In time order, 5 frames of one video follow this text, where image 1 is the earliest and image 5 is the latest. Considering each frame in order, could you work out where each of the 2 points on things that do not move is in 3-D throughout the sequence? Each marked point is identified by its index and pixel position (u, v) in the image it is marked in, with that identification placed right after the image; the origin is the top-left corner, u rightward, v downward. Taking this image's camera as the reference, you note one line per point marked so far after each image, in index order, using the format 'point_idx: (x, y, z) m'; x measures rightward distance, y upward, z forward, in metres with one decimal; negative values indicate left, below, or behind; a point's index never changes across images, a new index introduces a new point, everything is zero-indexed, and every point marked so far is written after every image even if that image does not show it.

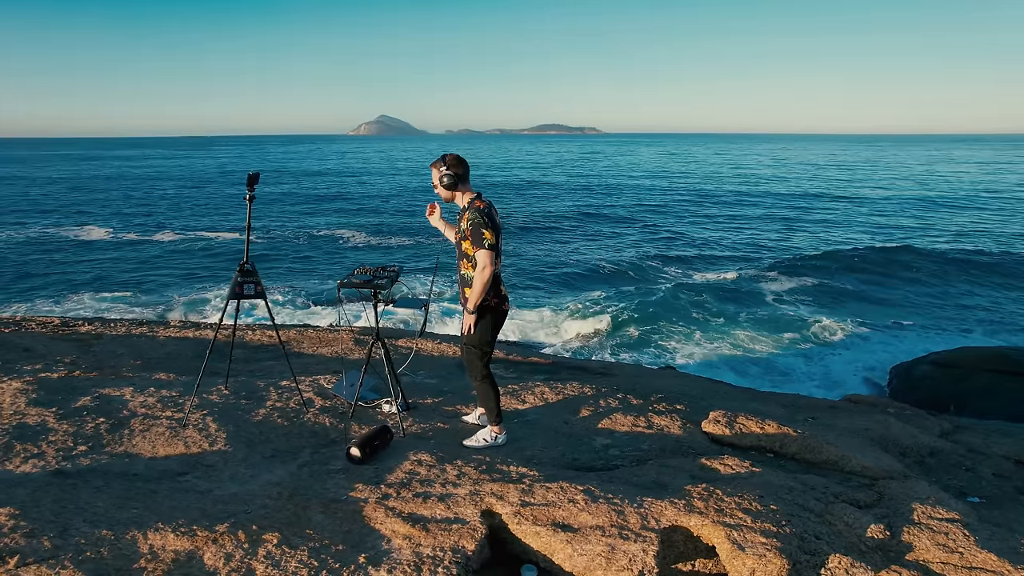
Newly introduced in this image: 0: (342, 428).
0: (-1.4, -1.2, +5.2) m
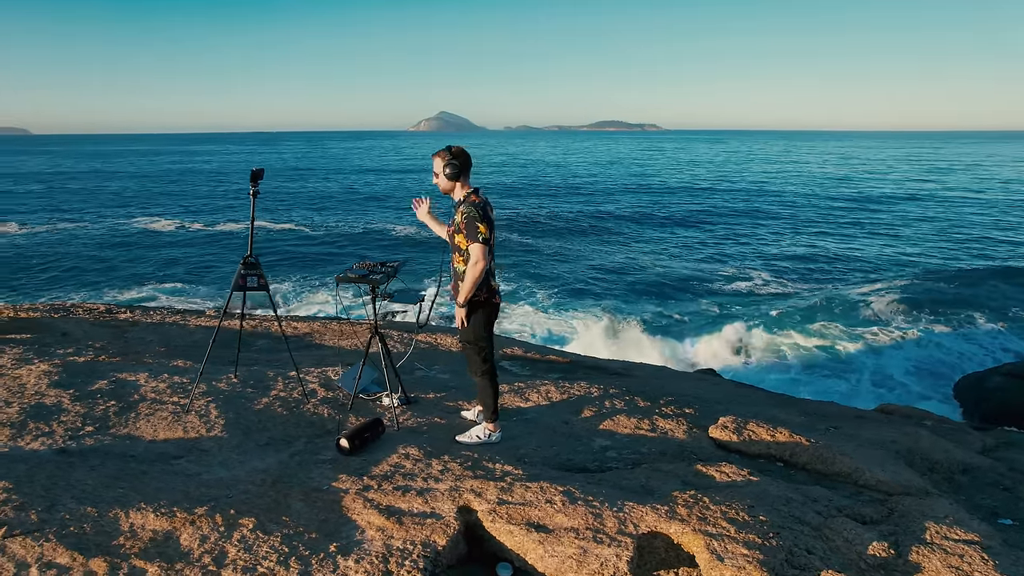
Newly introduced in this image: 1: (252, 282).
0: (-1.5, -1.1, +5.3) m
1: (-2.2, +0.1, +5.2) m
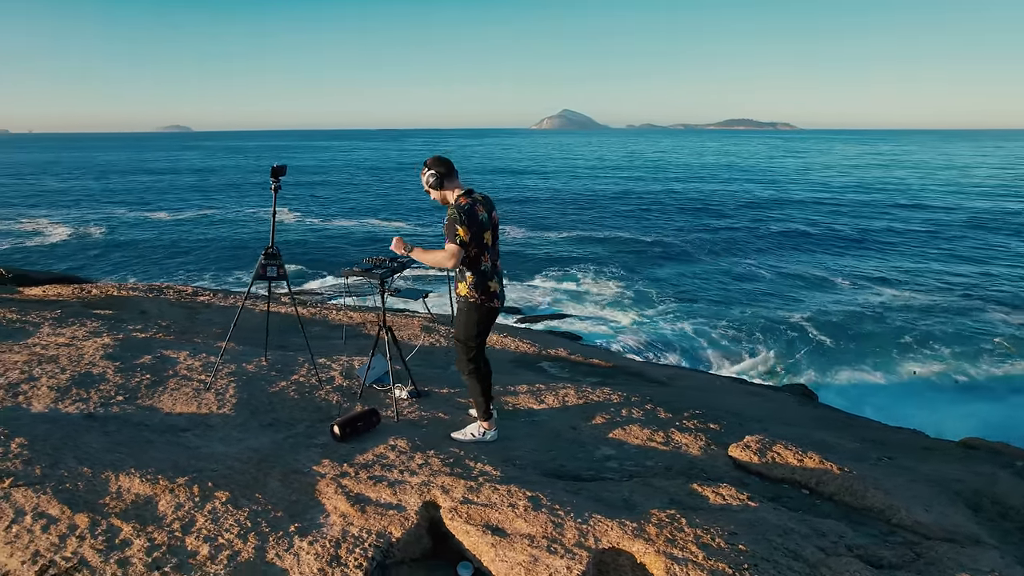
0: (-1.5, -1.0, +5.5) m
1: (-2.2, +0.1, +5.6) m
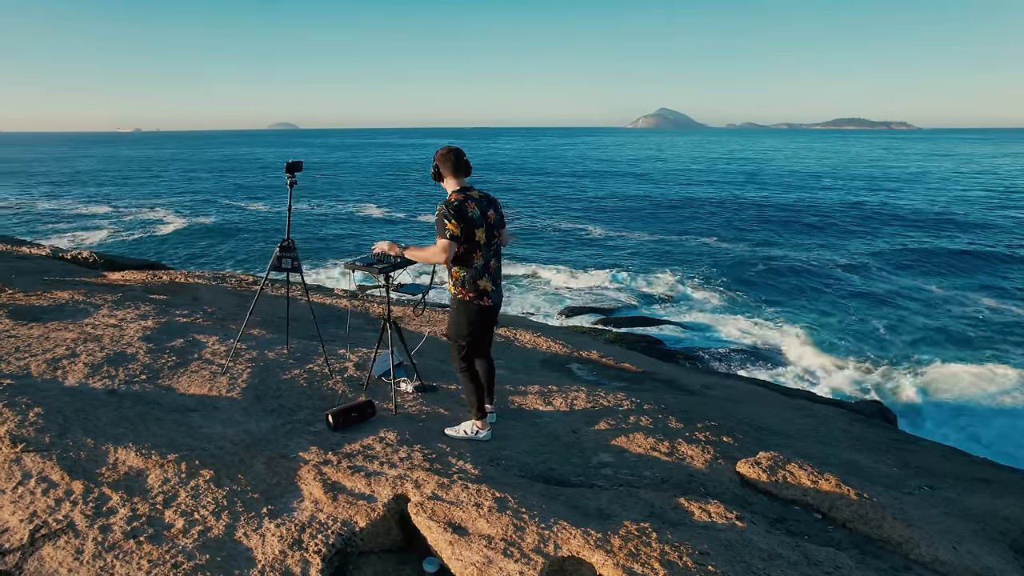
0: (-1.5, -1.0, +5.7) m
1: (-2.1, +0.2, +5.8) m
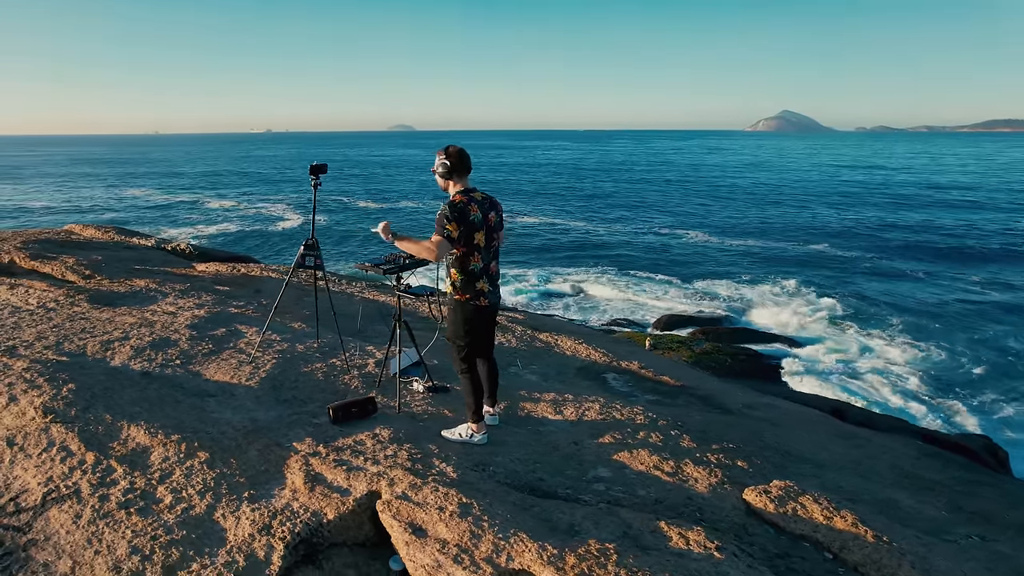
0: (-1.5, -1.0, +5.9) m
1: (-2.0, +0.2, +6.1) m
